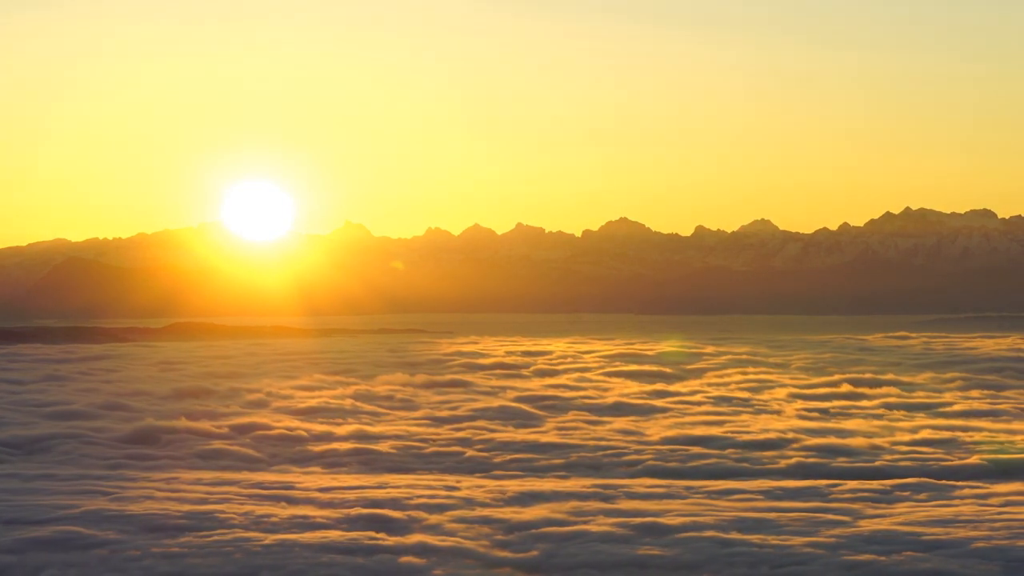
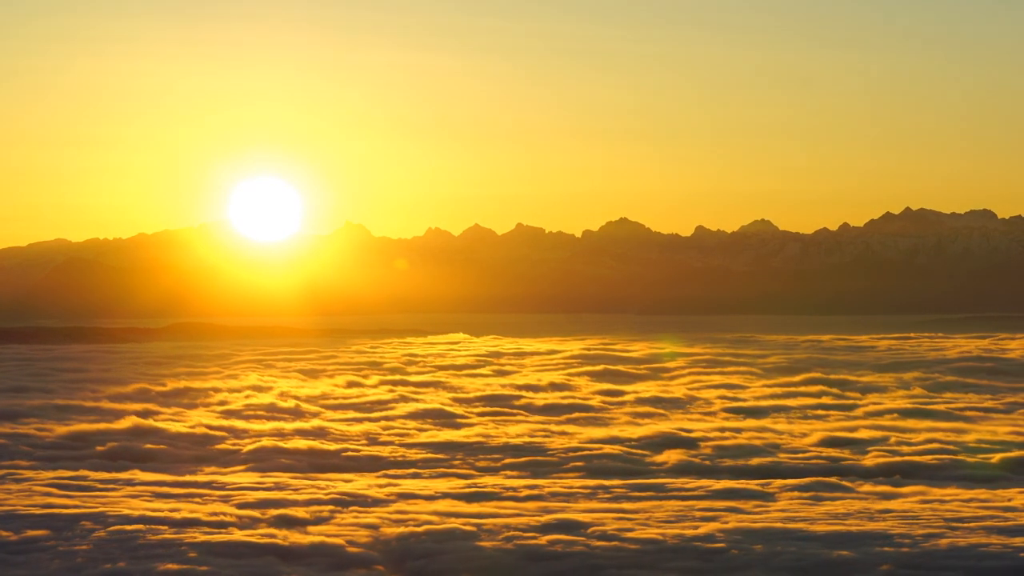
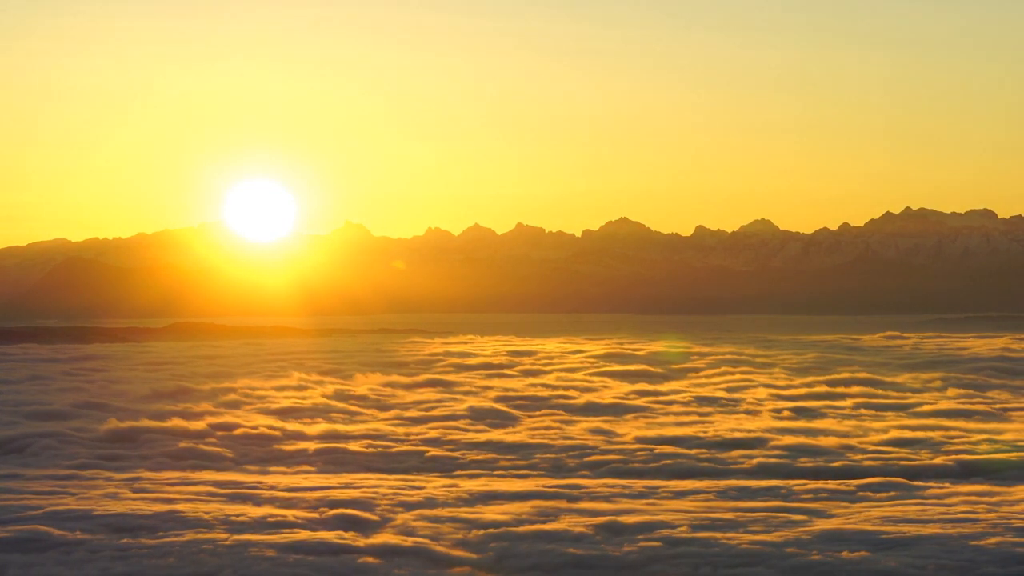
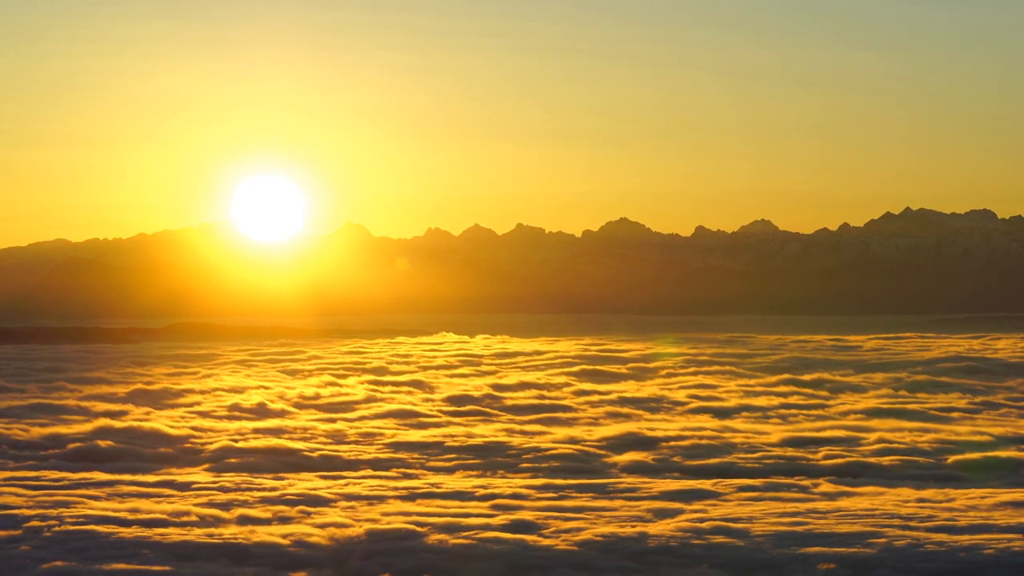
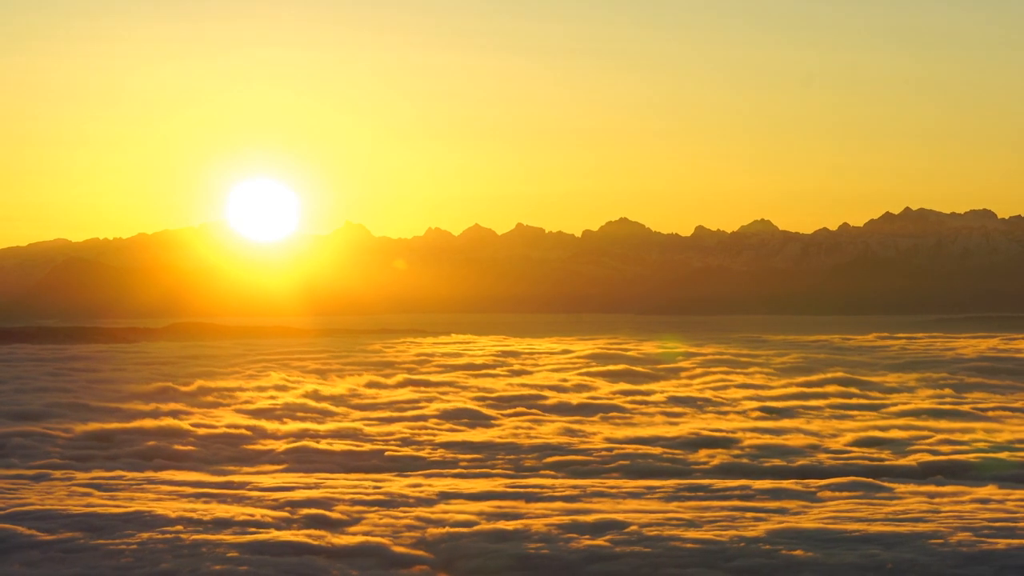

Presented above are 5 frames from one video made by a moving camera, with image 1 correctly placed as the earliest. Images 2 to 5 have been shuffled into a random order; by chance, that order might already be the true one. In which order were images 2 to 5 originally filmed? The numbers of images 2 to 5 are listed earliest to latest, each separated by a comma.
3, 5, 2, 4
